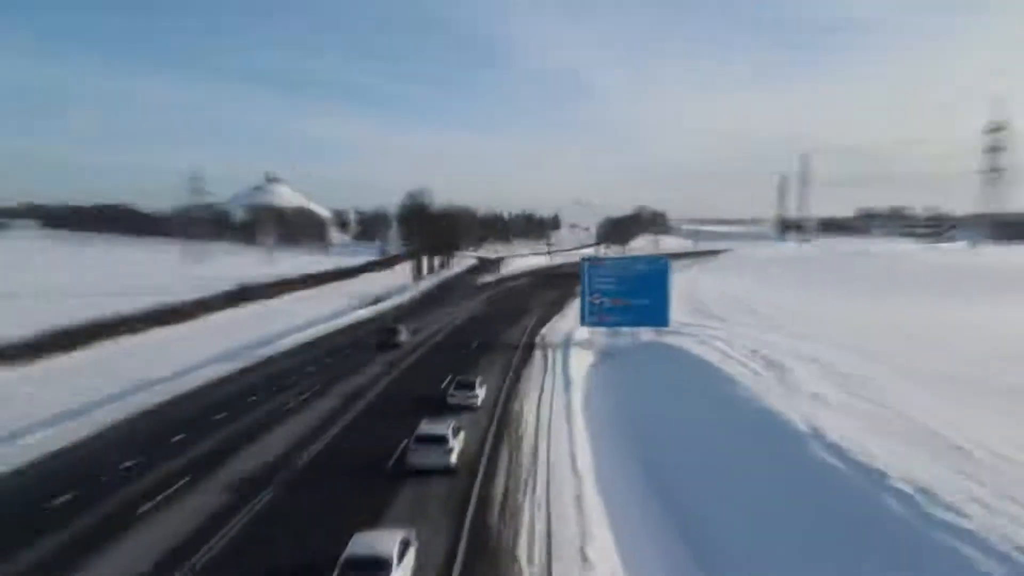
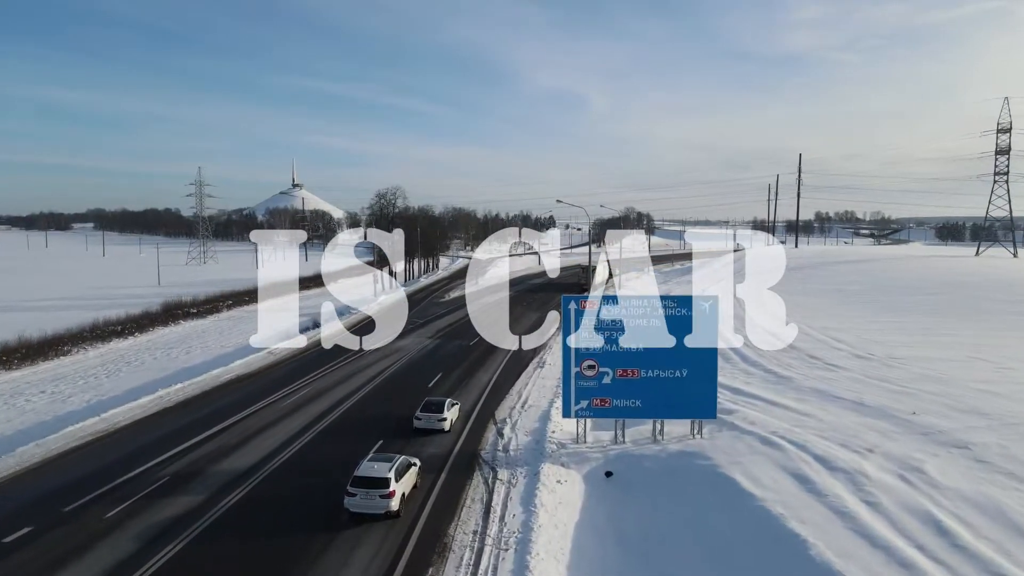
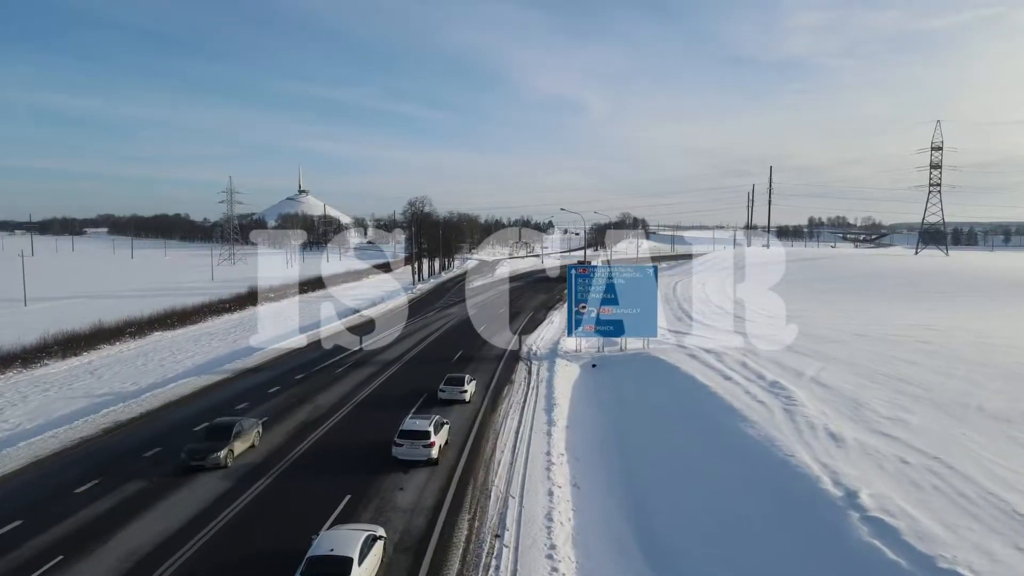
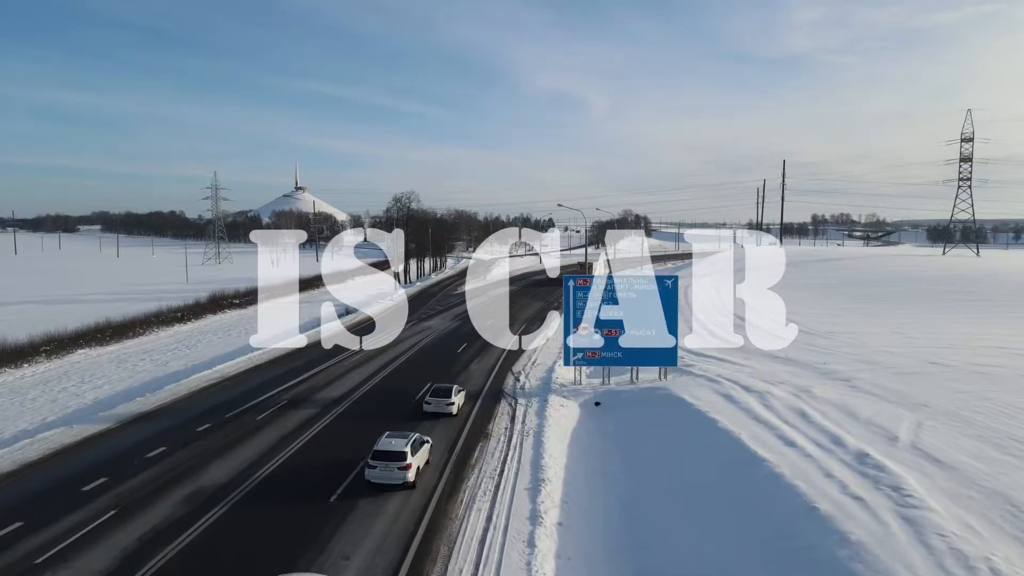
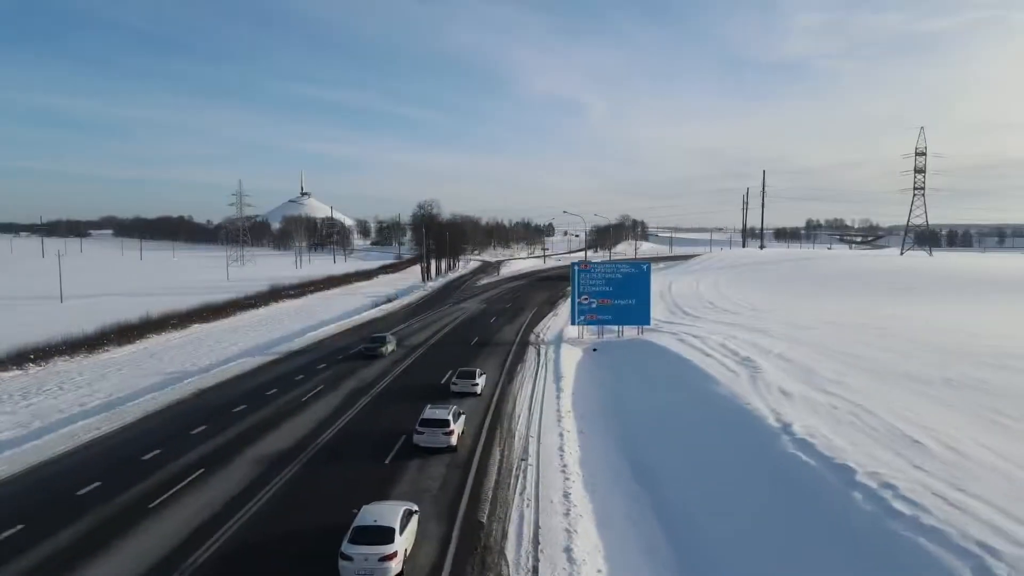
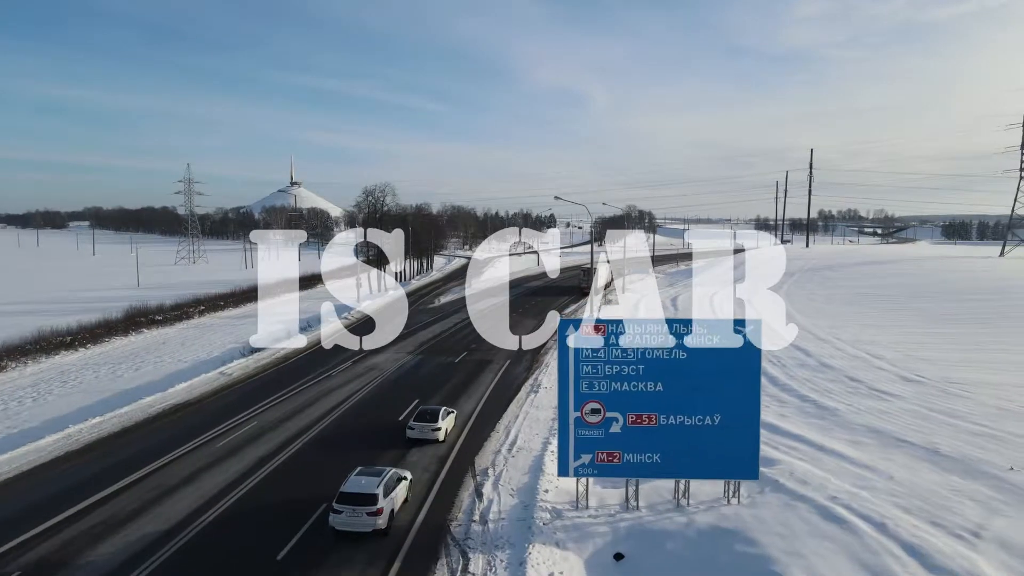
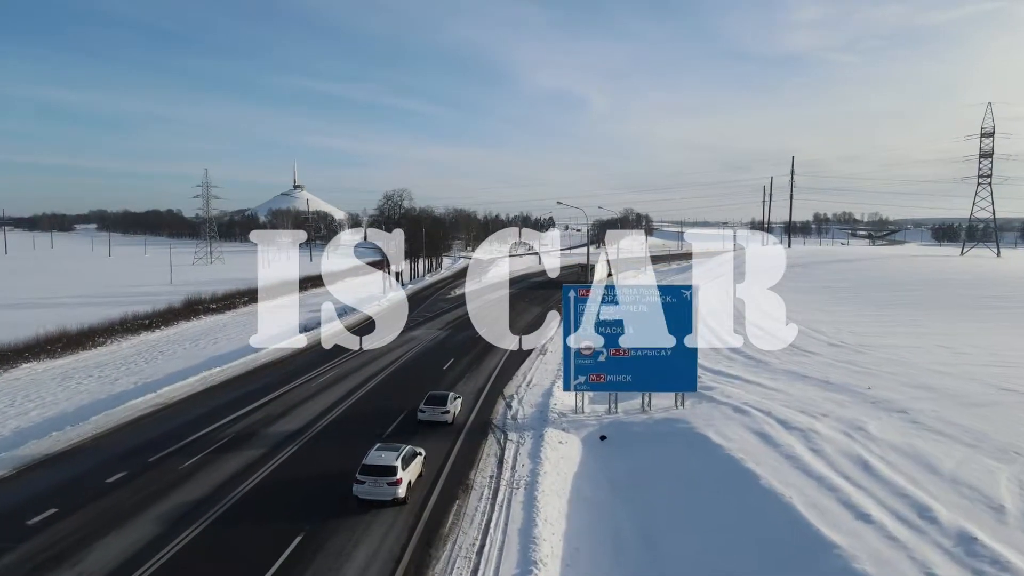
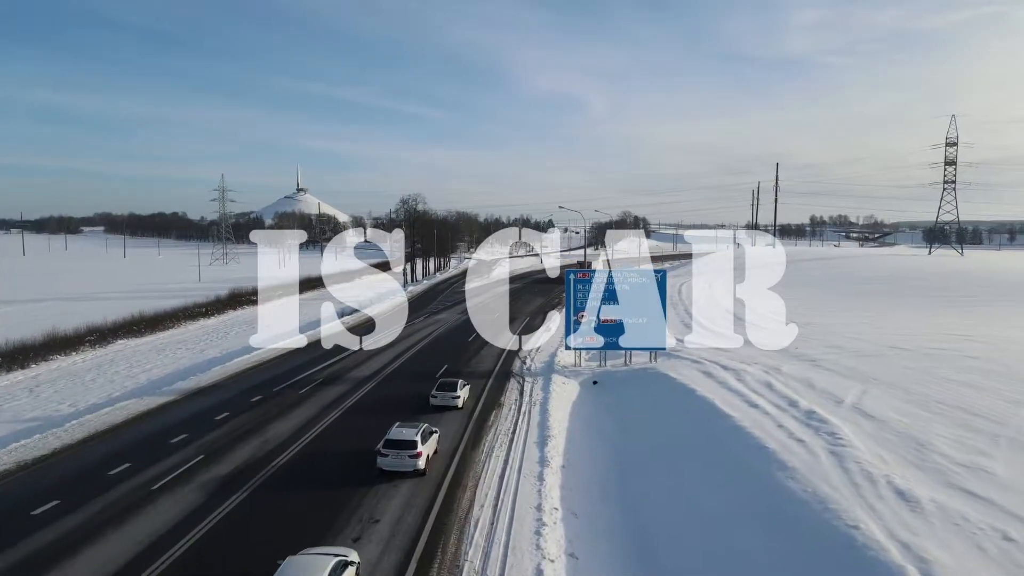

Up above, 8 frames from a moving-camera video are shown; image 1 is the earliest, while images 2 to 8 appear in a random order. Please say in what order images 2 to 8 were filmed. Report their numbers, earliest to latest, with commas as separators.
5, 3, 8, 4, 7, 2, 6
